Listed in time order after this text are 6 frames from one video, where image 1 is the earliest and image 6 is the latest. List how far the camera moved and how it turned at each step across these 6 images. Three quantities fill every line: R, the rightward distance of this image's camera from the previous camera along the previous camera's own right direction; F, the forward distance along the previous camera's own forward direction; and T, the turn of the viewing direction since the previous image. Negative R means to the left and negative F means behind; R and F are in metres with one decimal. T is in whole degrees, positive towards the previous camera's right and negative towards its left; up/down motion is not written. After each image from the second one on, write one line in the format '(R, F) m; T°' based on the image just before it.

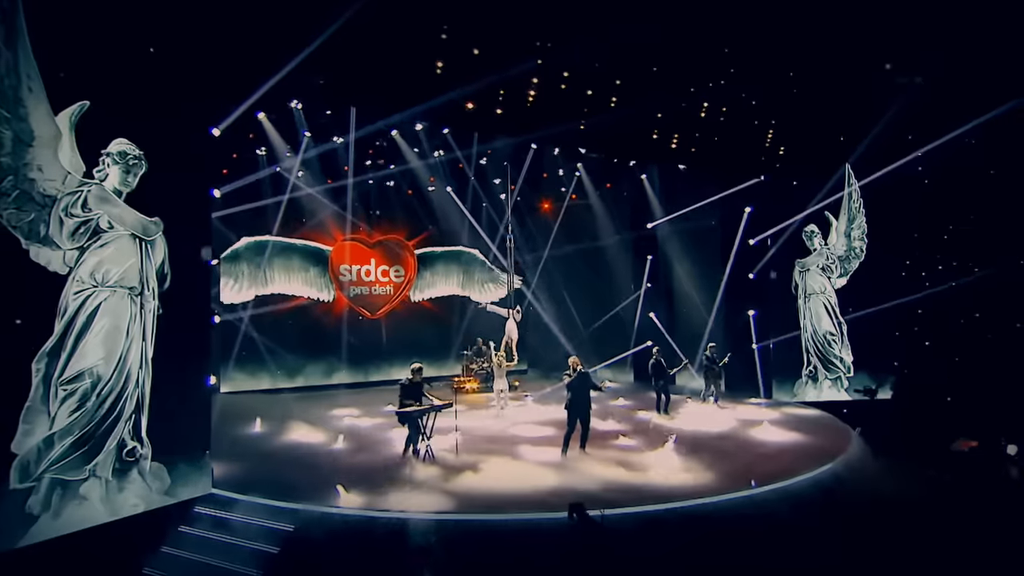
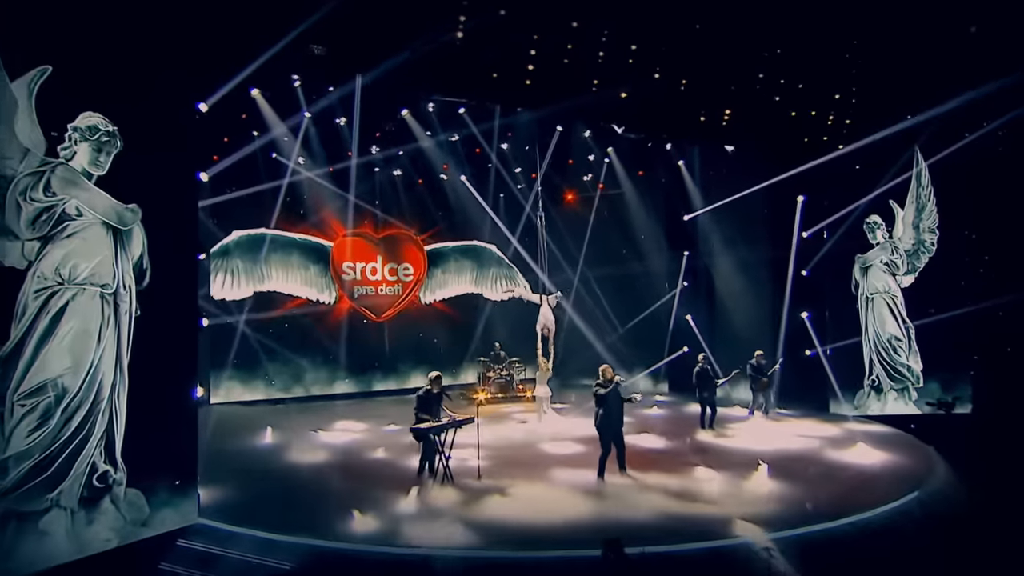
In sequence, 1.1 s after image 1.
(-0.3, +1.4) m; 0°
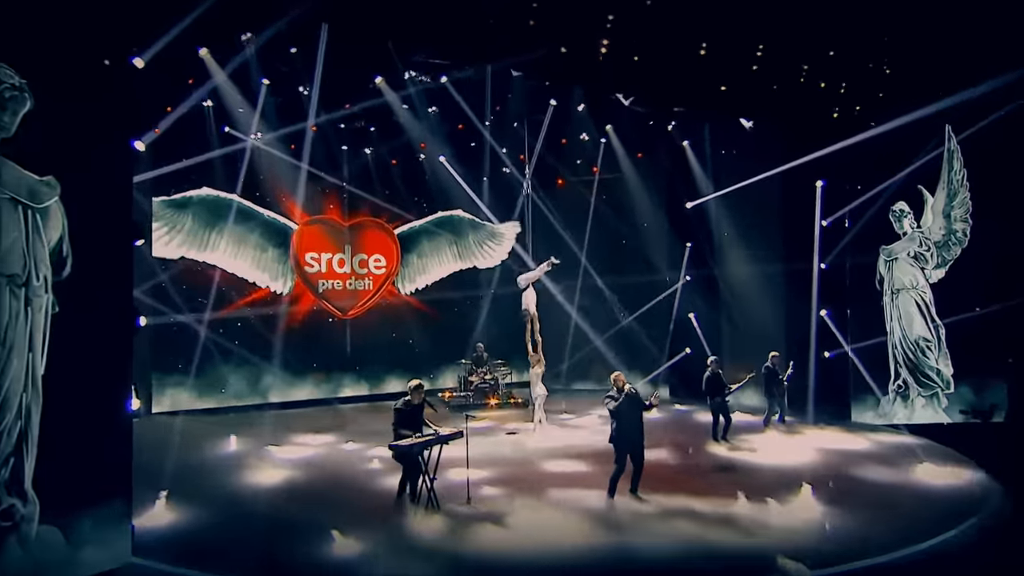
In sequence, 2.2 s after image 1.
(-0.4, +1.4) m; +3°
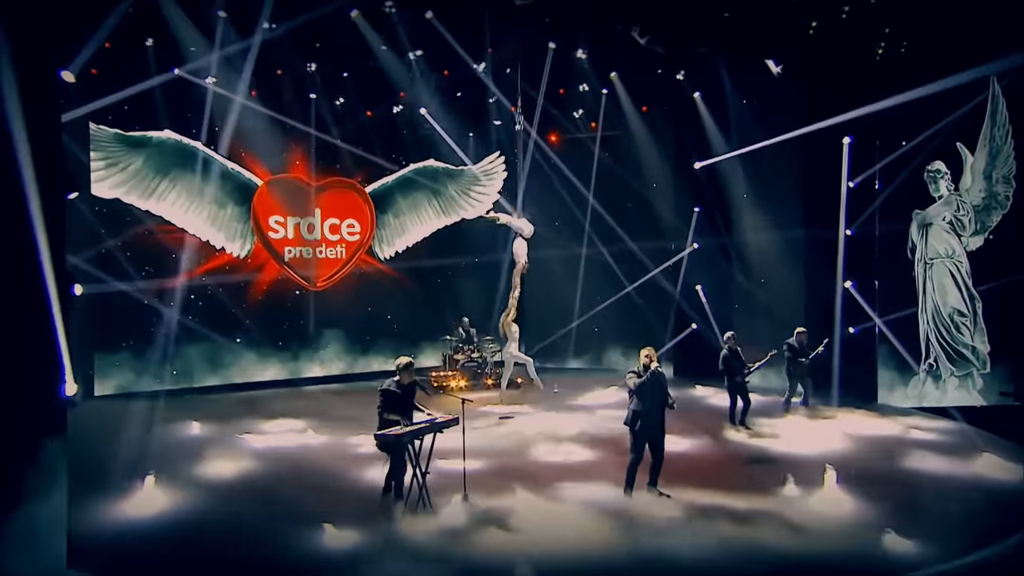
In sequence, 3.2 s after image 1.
(-0.3, +1.2) m; +2°
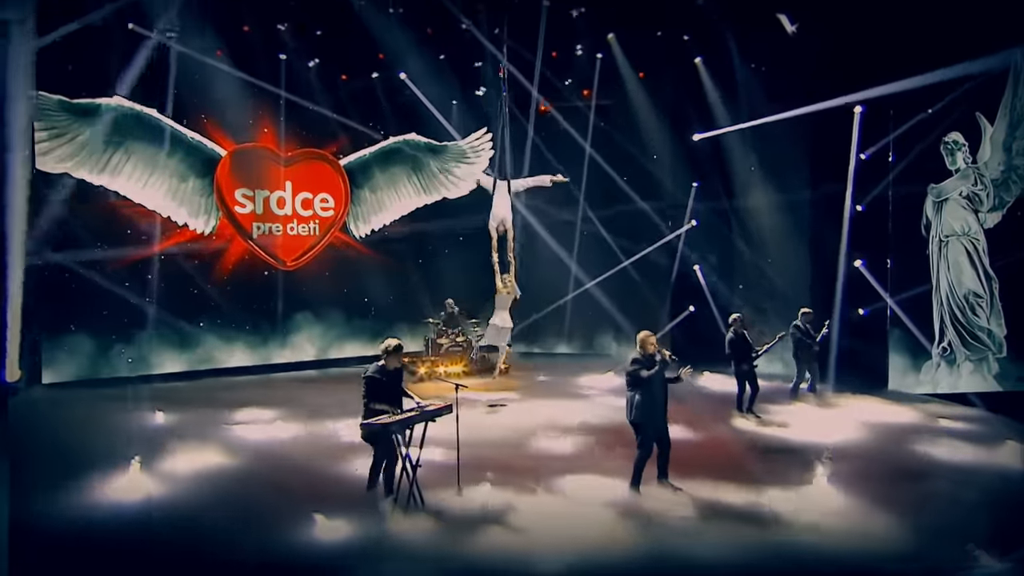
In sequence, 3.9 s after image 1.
(-0.2, +0.7) m; +2°
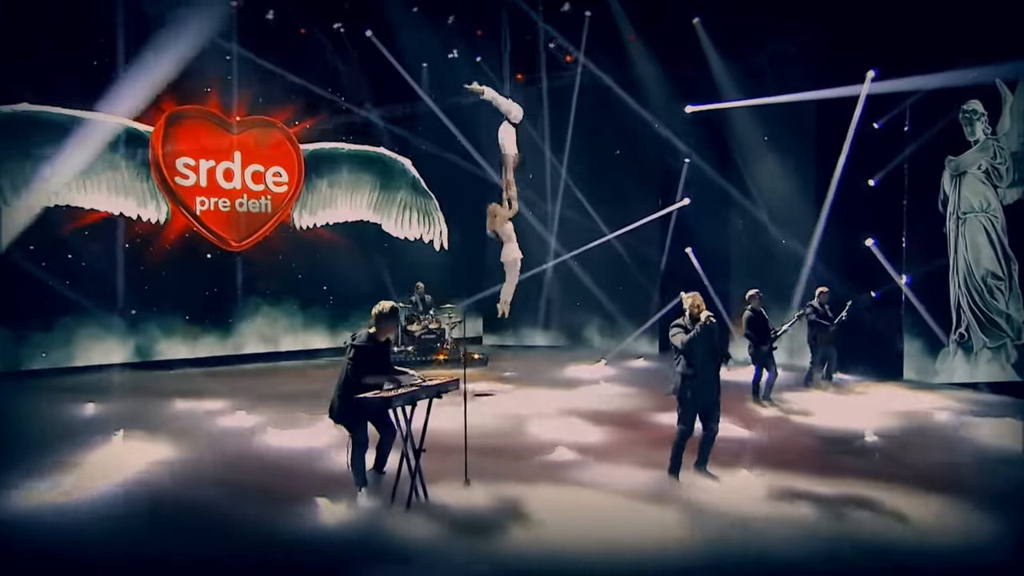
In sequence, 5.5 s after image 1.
(-0.5, +1.0) m; +5°
